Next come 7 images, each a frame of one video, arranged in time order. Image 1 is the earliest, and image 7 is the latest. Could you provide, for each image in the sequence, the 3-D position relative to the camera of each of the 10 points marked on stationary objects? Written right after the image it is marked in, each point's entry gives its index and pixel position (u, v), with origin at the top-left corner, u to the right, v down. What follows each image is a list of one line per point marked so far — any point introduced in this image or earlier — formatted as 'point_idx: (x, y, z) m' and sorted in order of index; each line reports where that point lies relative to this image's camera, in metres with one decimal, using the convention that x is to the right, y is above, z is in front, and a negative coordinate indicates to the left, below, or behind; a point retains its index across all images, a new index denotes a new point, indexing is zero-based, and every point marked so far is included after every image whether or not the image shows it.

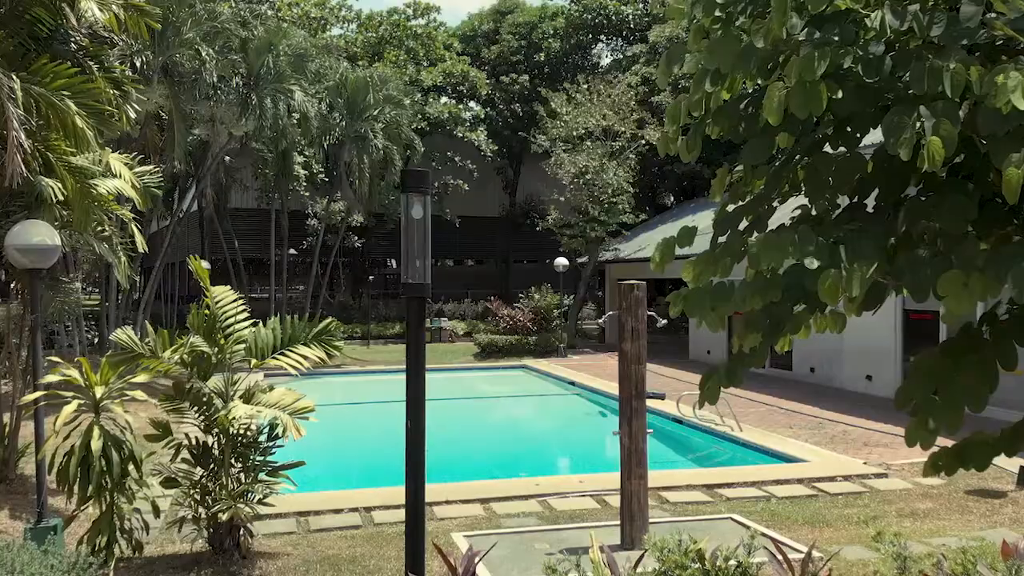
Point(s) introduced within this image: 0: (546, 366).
0: (+0.8, -1.9, +18.0) m
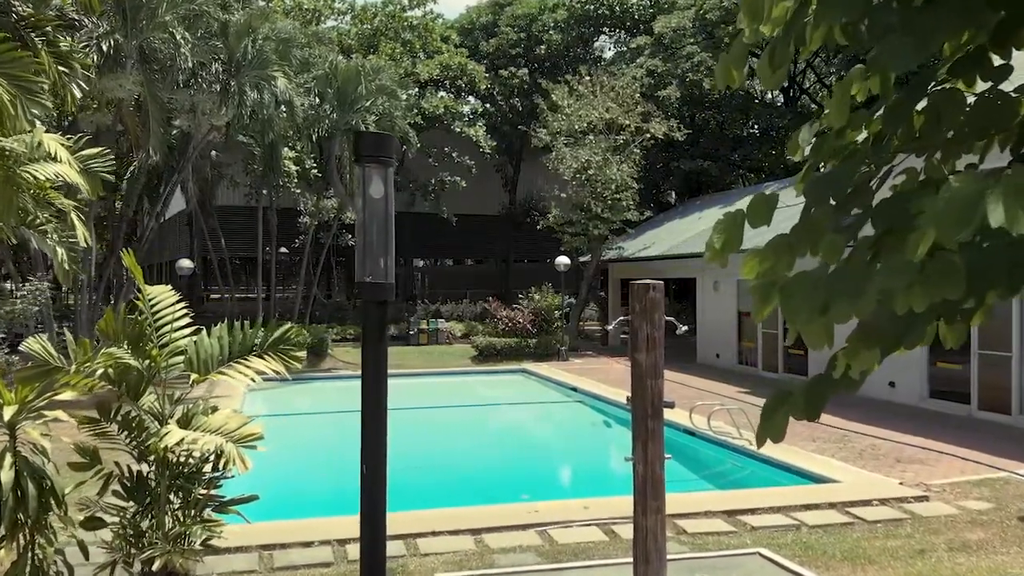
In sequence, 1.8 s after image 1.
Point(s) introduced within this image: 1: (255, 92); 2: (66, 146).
0: (+0.8, -1.9, +17.1) m
1: (-4.6, +3.4, +13.3) m
2: (-3.7, +1.2, +6.3) m
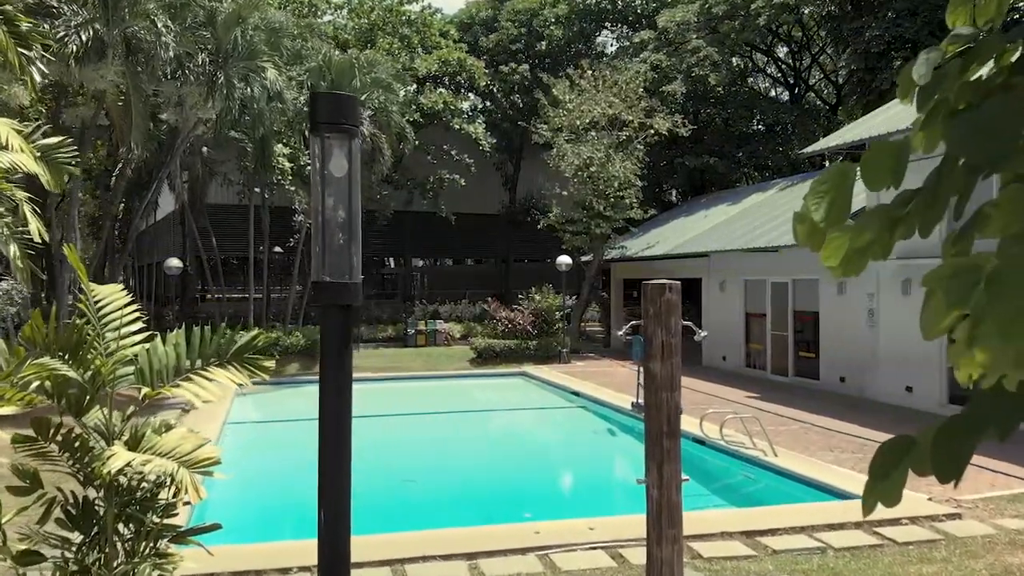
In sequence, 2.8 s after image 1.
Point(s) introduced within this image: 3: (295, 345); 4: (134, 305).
0: (+0.8, -1.9, +16.6) m
1: (-4.6, +3.4, +12.7) m
2: (-3.7, +1.2, +5.8) m
3: (-5.0, -1.3, +17.4) m
4: (-1.9, -0.1, +3.9) m
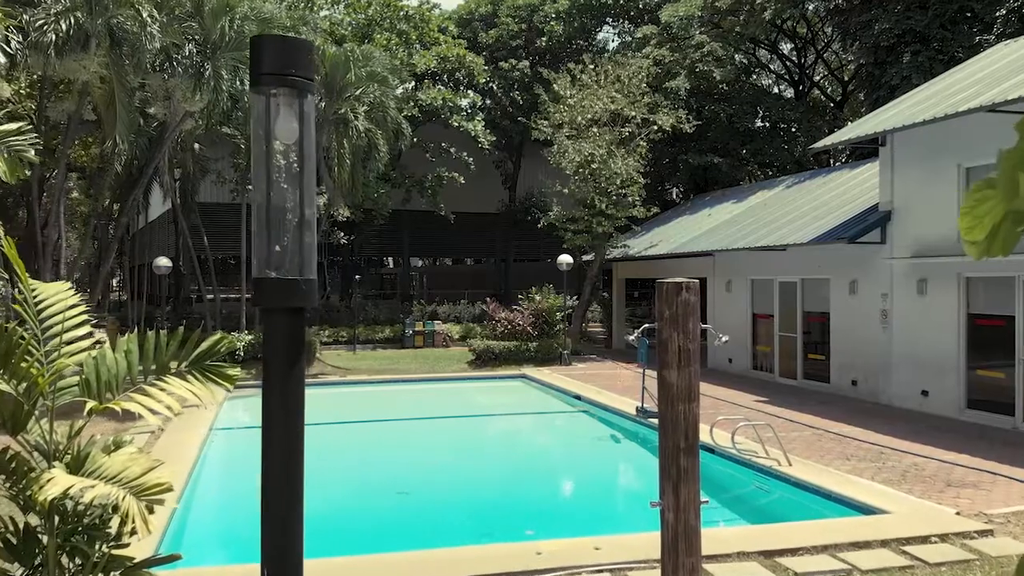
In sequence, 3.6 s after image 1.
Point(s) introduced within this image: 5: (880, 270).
0: (+0.8, -1.9, +16.2) m
1: (-4.6, +3.4, +12.3) m
2: (-3.7, +1.2, +5.3) m
3: (-5.0, -1.3, +17.0) m
4: (-1.9, -0.1, +3.4) m
5: (+5.7, +0.3, +11.7) m
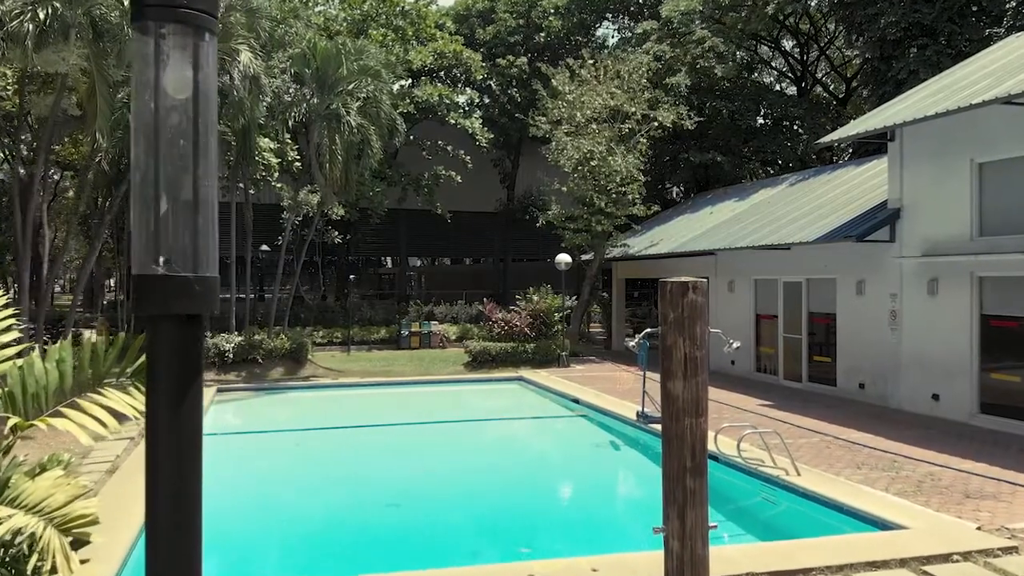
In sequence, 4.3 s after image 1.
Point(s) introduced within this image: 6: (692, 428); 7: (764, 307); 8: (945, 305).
0: (+0.7, -1.9, +15.8) m
1: (-4.6, +3.4, +11.9) m
2: (-3.8, +1.2, +4.9) m
3: (-5.1, -1.3, +16.6) m
4: (-2.0, -0.1, +3.0) m
5: (+5.7, +0.3, +11.3) m
6: (+0.8, -0.6, +3.3) m
7: (+4.8, -0.4, +14.4) m
8: (+5.9, -0.2, +10.3) m
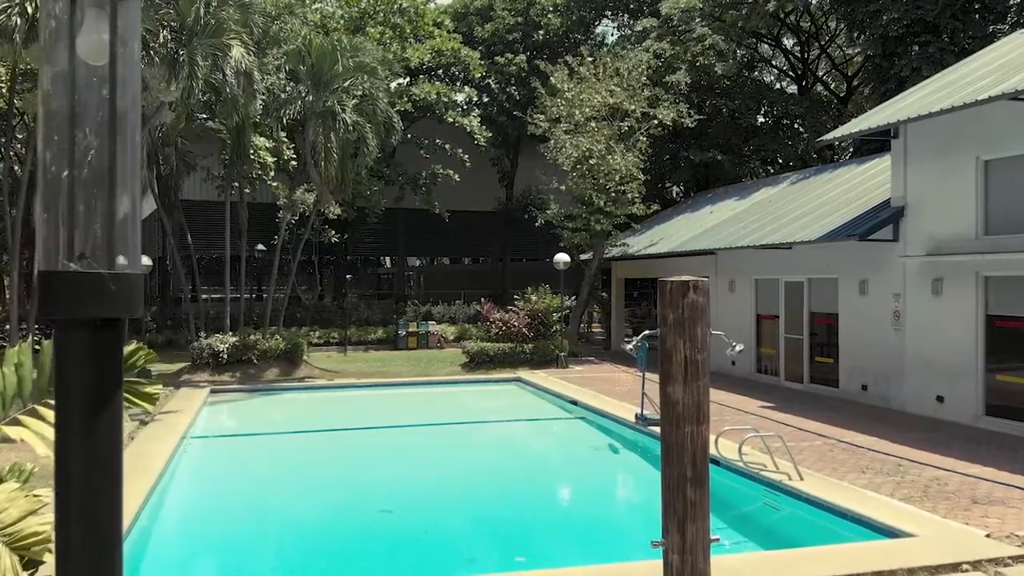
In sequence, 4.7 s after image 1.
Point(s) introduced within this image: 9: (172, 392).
0: (+0.7, -1.9, +15.6) m
1: (-4.7, +3.4, +11.7) m
2: (-3.8, +1.2, +4.8) m
3: (-5.1, -1.3, +16.4) m
4: (-2.0, -0.1, +2.8) m
5: (+5.6, +0.3, +11.1) m
6: (+0.7, -0.6, +3.1) m
7: (+4.8, -0.4, +14.2) m
8: (+5.9, -0.2, +10.2) m
9: (-6.2, -1.9, +13.7) m
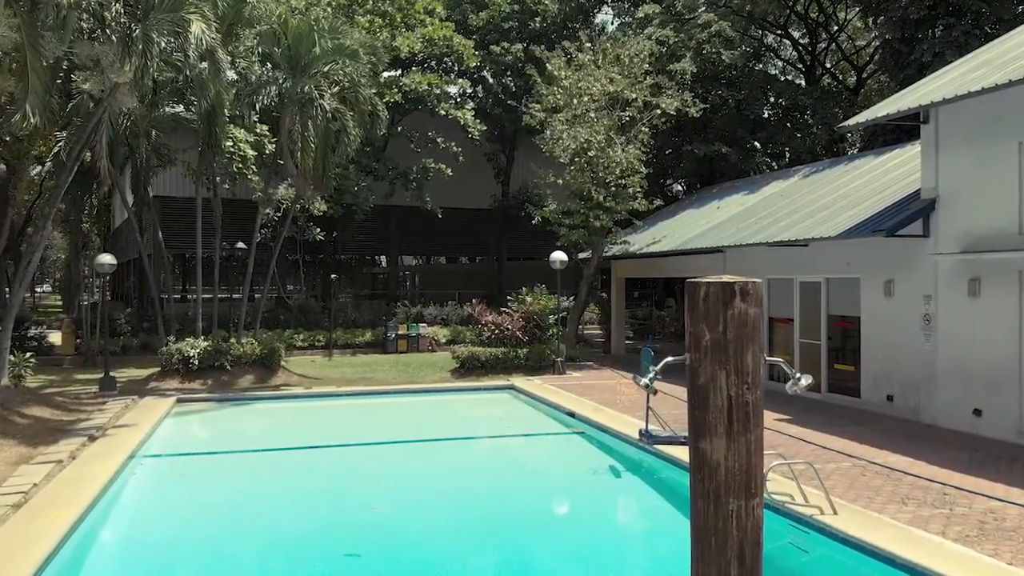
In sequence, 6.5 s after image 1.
0: (+0.5, -1.9, +14.5) m
1: (-4.8, +3.4, +10.7) m
2: (-4.0, +1.2, +3.7) m
3: (-5.3, -1.3, +15.3) m
4: (-2.2, -0.1, +1.8) m
5: (+5.5, +0.3, +10.1) m
6: (+0.6, -0.6, +2.0) m
7: (+4.6, -0.4, +13.2) m
8: (+5.8, -0.2, +9.1) m
9: (-6.3, -1.9, +12.7) m
